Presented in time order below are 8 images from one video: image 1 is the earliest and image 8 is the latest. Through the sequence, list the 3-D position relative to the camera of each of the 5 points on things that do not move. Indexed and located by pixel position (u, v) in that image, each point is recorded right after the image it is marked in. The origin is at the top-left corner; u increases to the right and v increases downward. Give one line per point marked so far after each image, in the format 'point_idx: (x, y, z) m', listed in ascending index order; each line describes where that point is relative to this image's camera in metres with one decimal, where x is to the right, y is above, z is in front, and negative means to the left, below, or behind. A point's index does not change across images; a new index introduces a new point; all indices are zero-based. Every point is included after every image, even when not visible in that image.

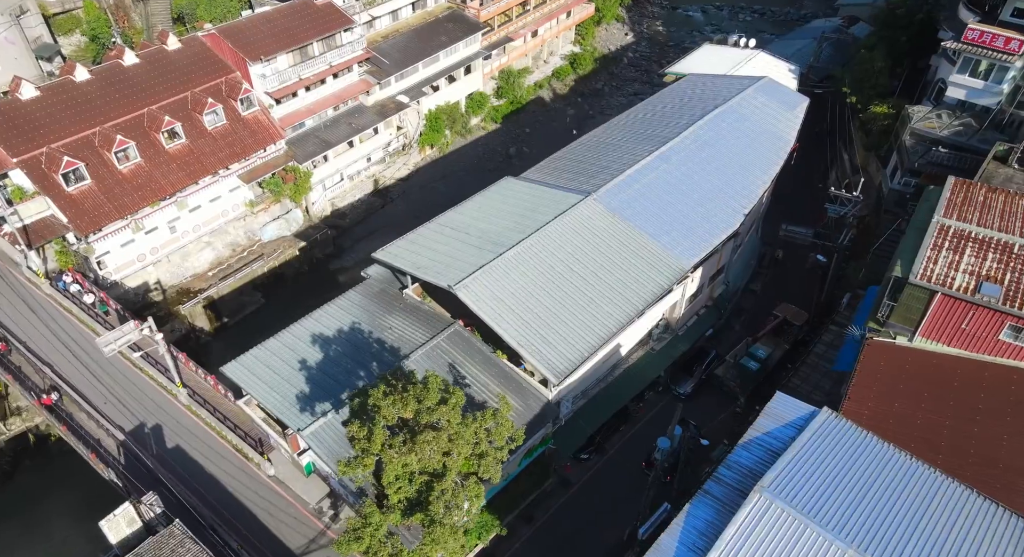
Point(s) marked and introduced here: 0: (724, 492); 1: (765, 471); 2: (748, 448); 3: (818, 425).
0: (+5.0, -5.0, +17.0) m
1: (+6.0, -4.5, +17.2) m
2: (+5.7, -4.1, +17.8) m
3: (+7.4, -3.5, +17.8) m
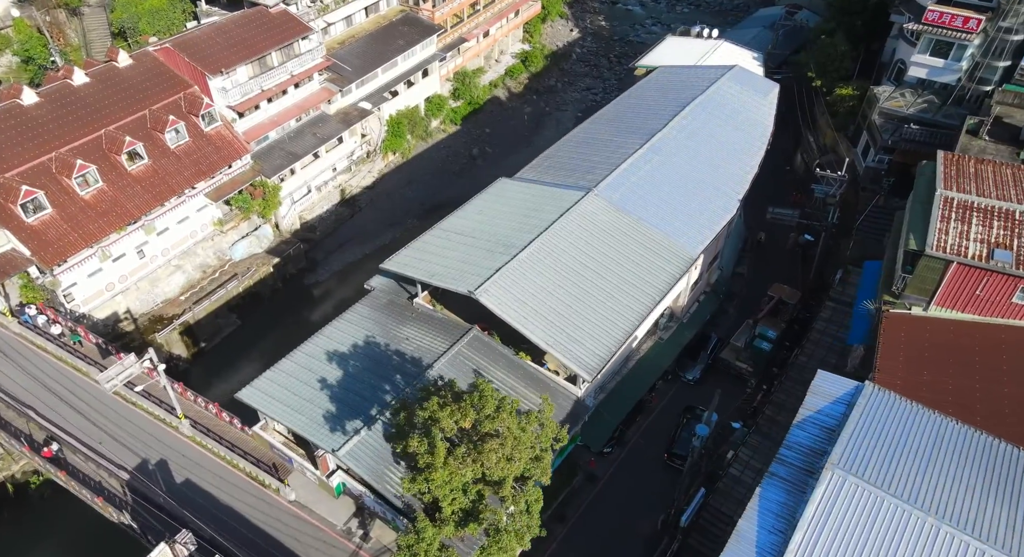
0: (+6.7, -4.6, +17.5) m
1: (+7.6, -4.1, +17.8) m
2: (+7.3, -3.7, +18.4) m
3: (+8.9, -3.0, +18.5) m
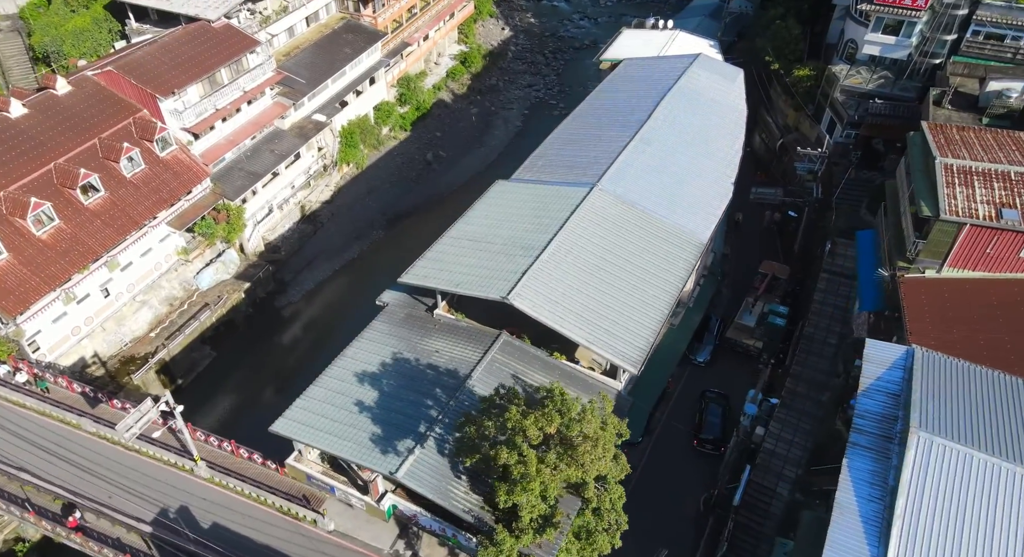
0: (+9.0, -4.0, +18.3) m
1: (+9.8, -3.4, +18.7) m
2: (+9.4, -3.0, +19.3) m
3: (+10.9, -2.2, +19.5) m
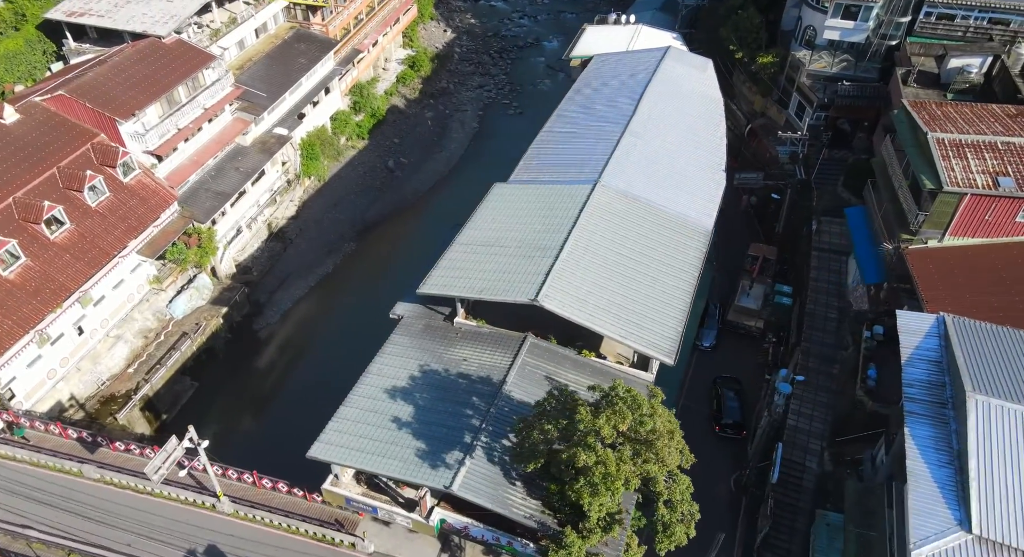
0: (+10.8, -3.3, +19.2) m
1: (+11.5, -2.6, +19.7) m
2: (+11.0, -2.3, +20.2) m
3: (+12.4, -1.3, +20.6) m
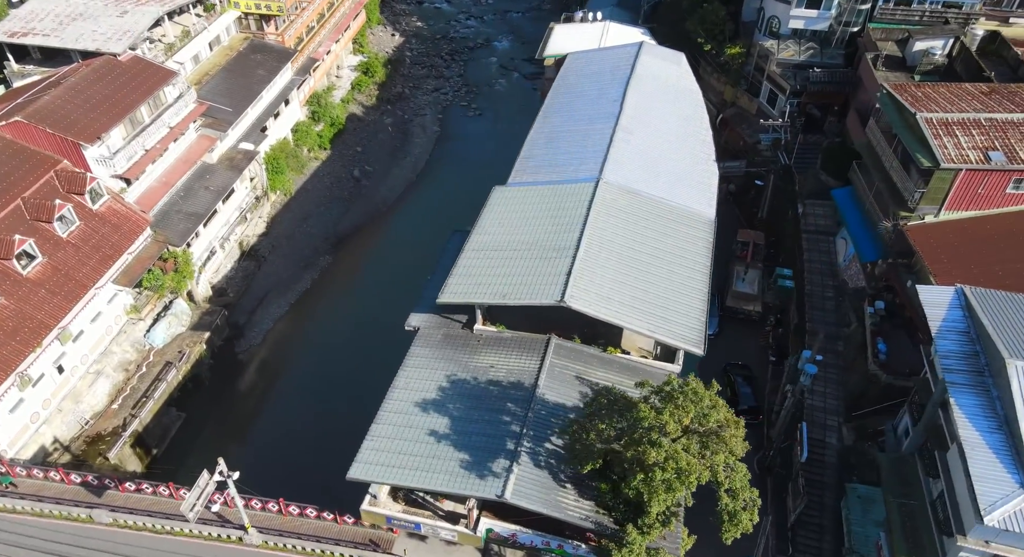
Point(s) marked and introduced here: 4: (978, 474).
0: (+12.2, -2.6, +20.1) m
1: (+12.9, -1.9, +20.7) m
2: (+12.3, -1.6, +21.2) m
3: (+13.6, -0.5, +21.7) m
4: (+11.3, -4.8, +18.3) m
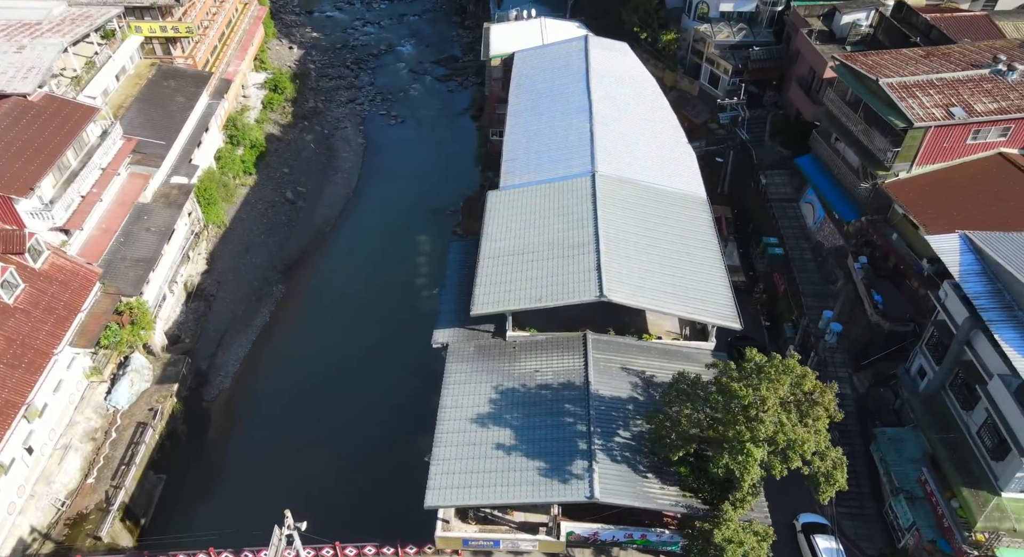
0: (+14.3, -1.0, +22.2) m
1: (+14.8, -0.2, +22.8) m
2: (+14.1, 0.0, +23.2) m
3: (+15.1, +1.2, +23.9) m
4: (+14.0, -3.2, +20.2) m
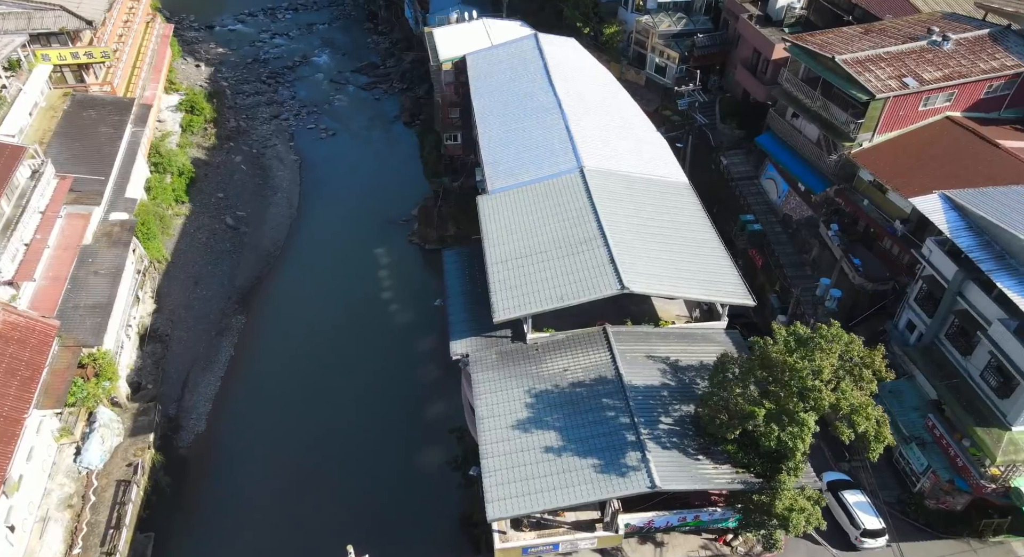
0: (+15.3, +0.5, +24.1) m
1: (+15.6, +1.4, +24.8) m
2: (+14.8, +1.5, +25.0) m
3: (+15.6, +2.8, +25.9) m
4: (+15.5, -1.7, +22.1) m
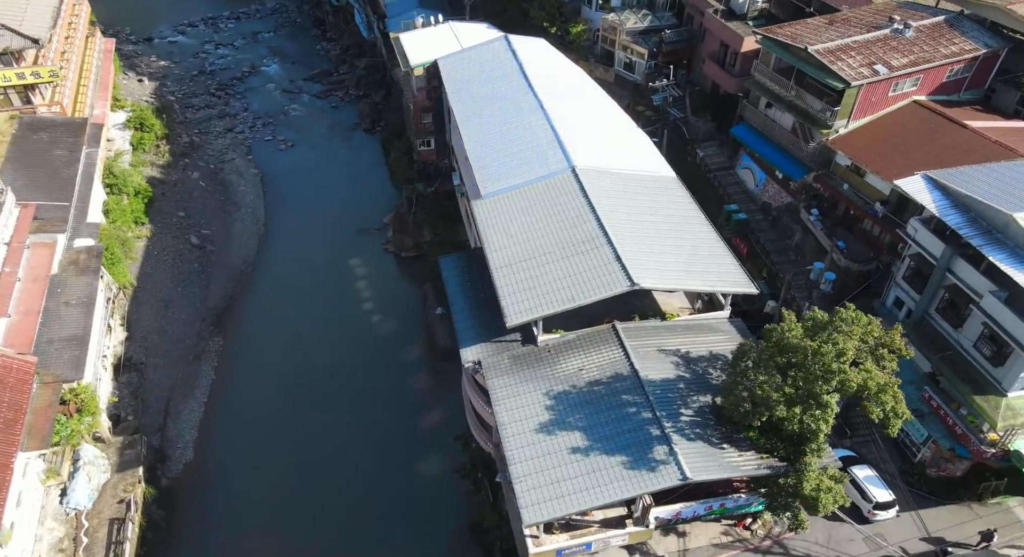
0: (+15.7, +1.4, +25.2) m
1: (+15.8, +2.2, +25.9) m
2: (+15.1, +2.3, +26.2) m
3: (+15.7, +3.7, +27.1) m
4: (+16.2, -0.9, +23.3) m
